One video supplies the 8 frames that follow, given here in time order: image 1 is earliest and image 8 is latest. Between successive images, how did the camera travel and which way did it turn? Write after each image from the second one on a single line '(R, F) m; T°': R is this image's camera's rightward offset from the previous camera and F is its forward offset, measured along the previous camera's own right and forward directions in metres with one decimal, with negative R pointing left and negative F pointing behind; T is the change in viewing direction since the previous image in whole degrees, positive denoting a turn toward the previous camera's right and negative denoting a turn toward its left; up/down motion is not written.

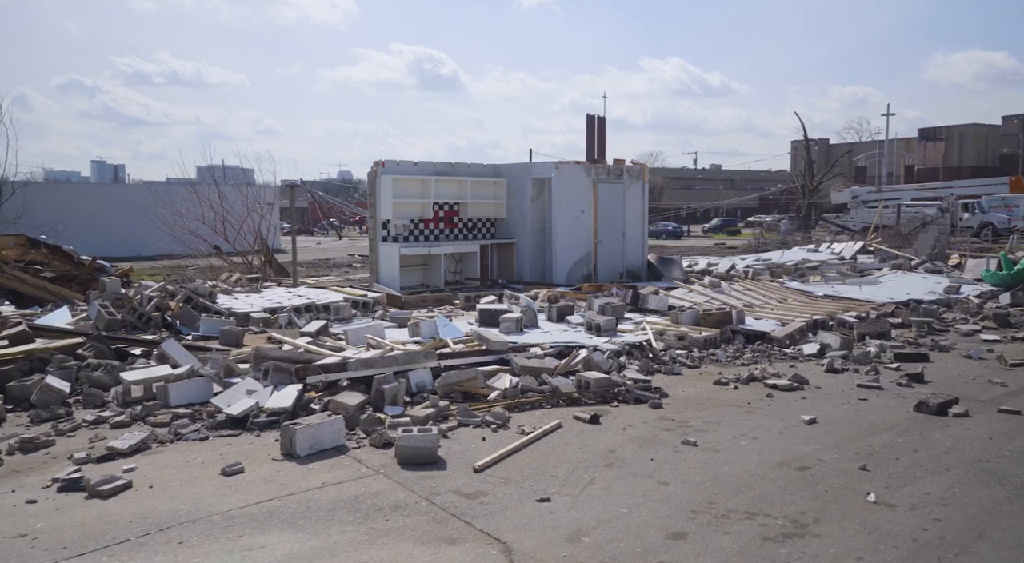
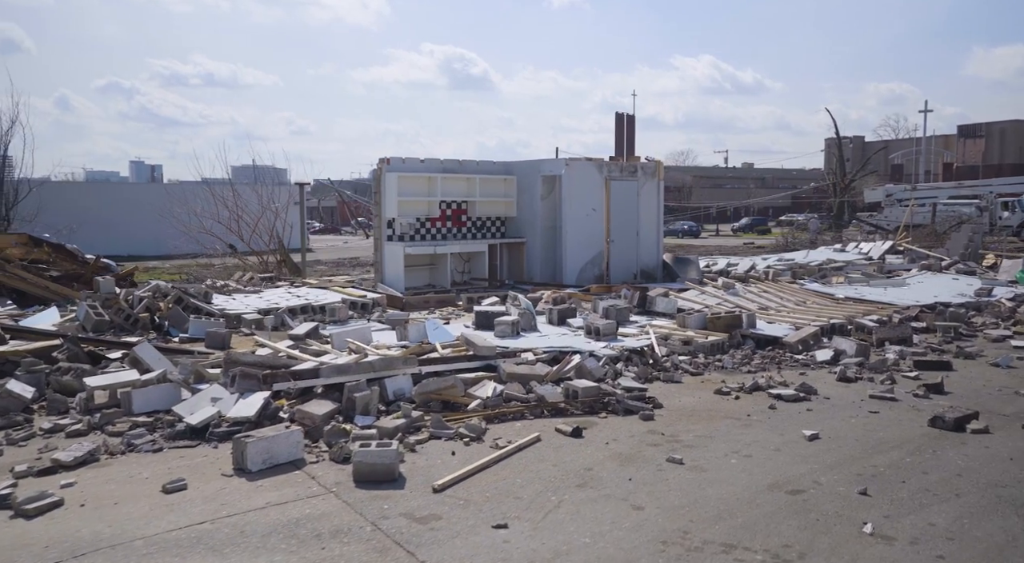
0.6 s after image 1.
(+0.4, +0.4) m; -2°
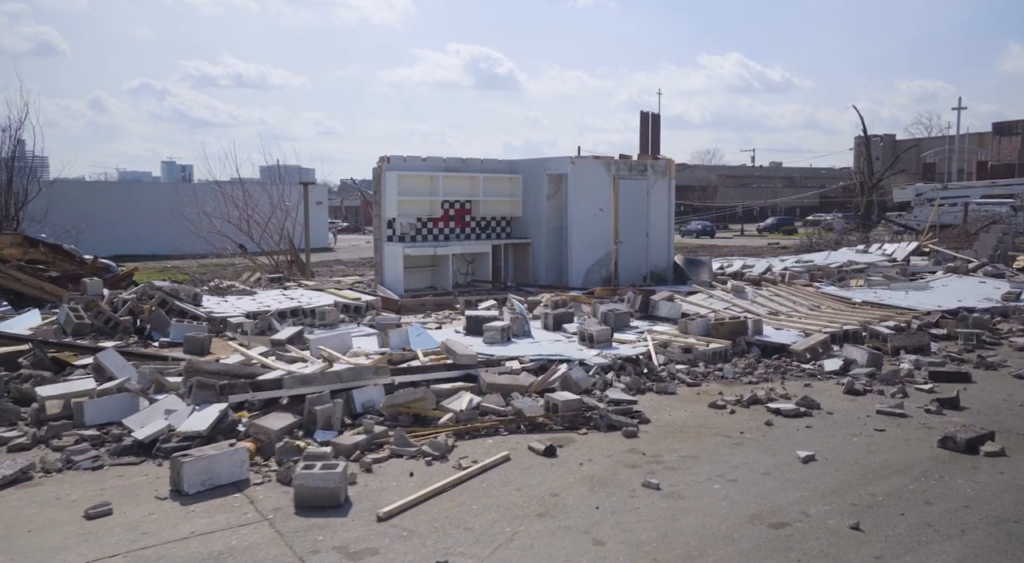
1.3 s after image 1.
(+0.4, +0.4) m; -2°
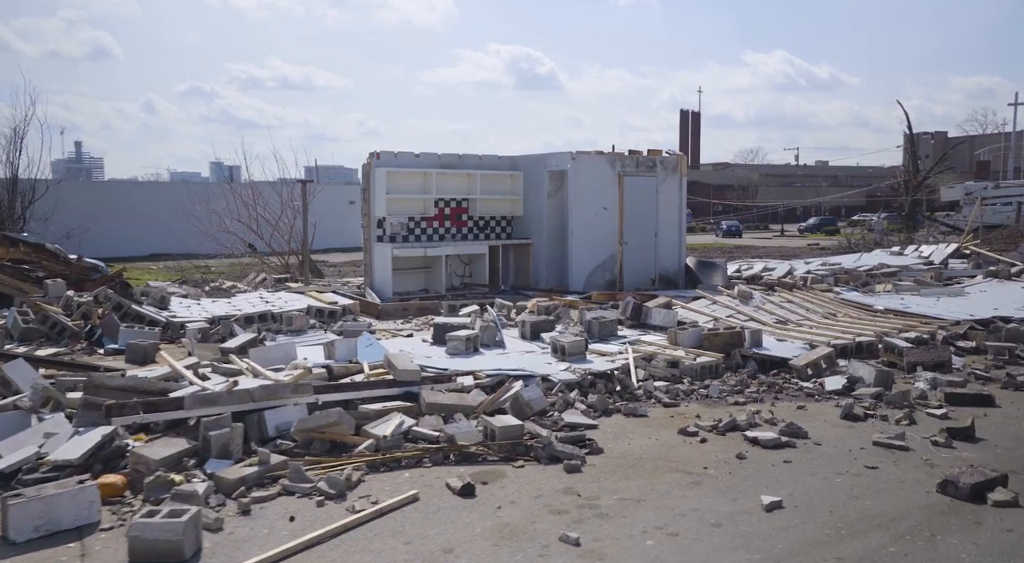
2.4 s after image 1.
(+0.8, +0.8) m; -3°
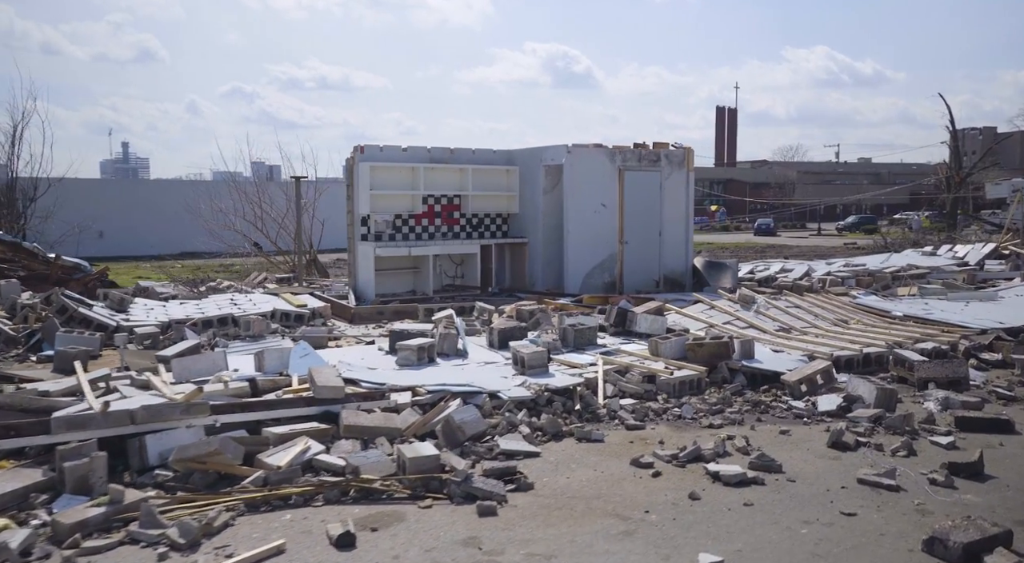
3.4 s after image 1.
(+0.8, +0.8) m; -3°
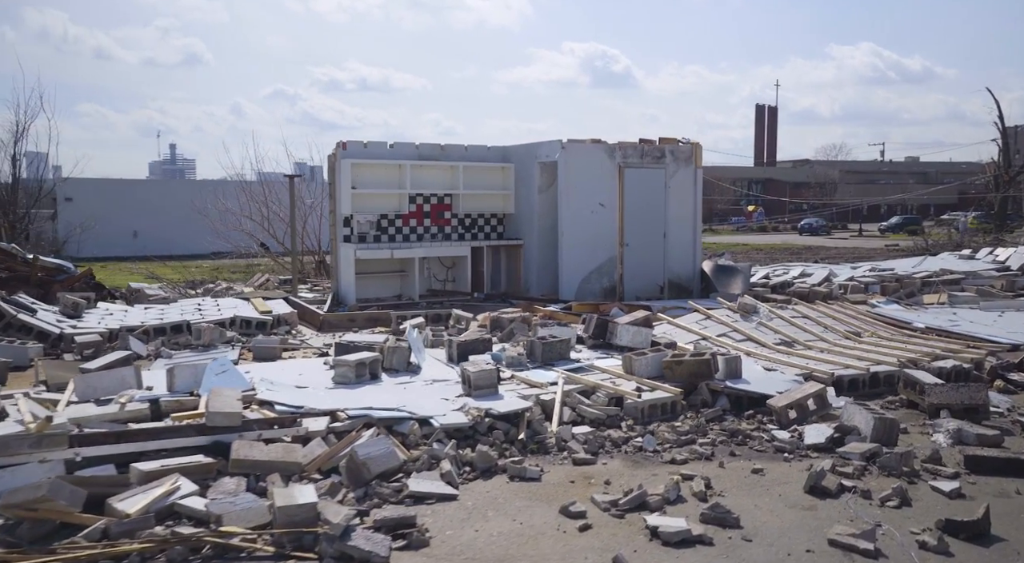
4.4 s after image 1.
(+0.8, +0.8) m; -3°
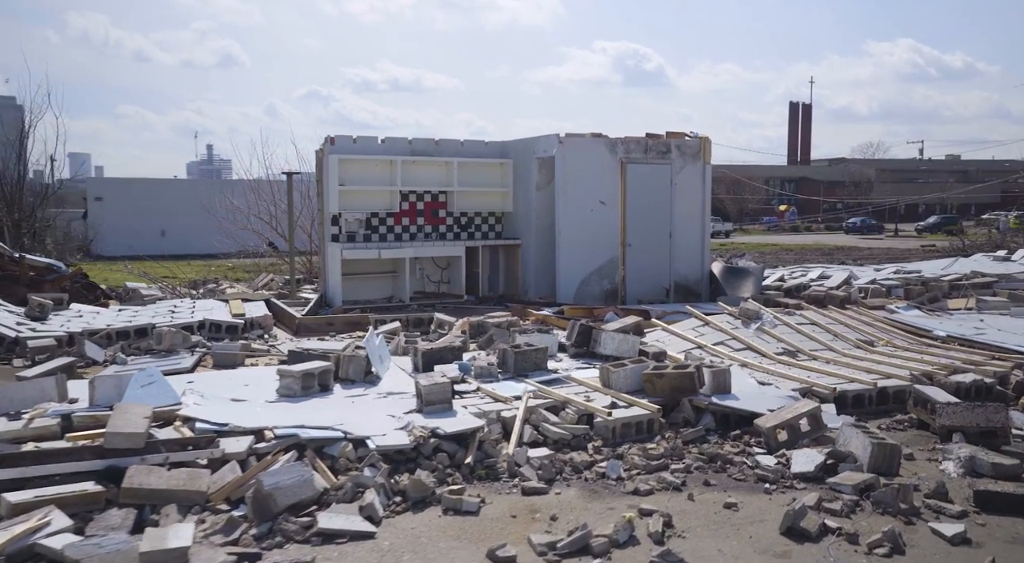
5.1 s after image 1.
(+0.6, +0.6) m; -2°
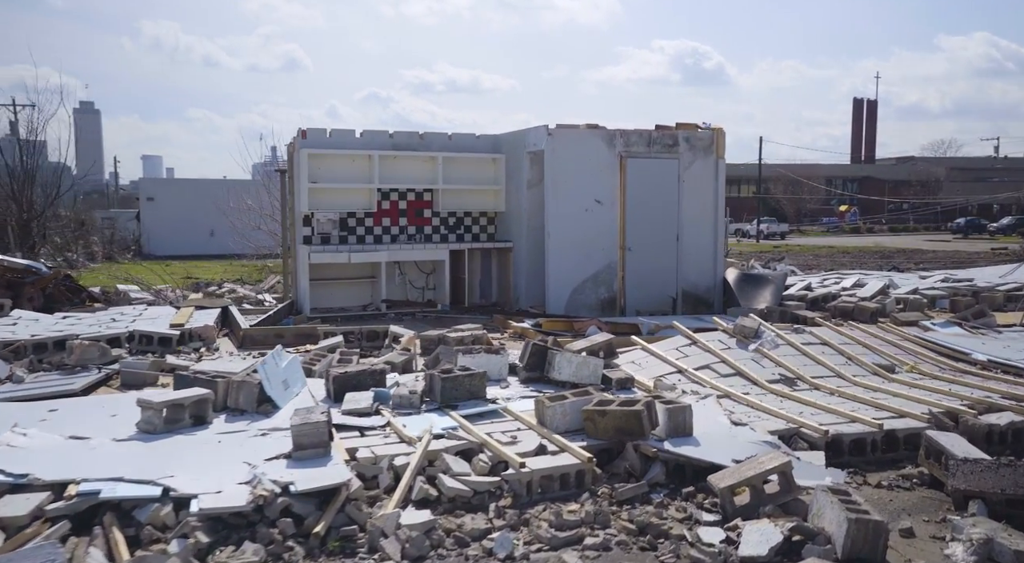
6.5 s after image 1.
(+1.0, +1.2) m; -4°
